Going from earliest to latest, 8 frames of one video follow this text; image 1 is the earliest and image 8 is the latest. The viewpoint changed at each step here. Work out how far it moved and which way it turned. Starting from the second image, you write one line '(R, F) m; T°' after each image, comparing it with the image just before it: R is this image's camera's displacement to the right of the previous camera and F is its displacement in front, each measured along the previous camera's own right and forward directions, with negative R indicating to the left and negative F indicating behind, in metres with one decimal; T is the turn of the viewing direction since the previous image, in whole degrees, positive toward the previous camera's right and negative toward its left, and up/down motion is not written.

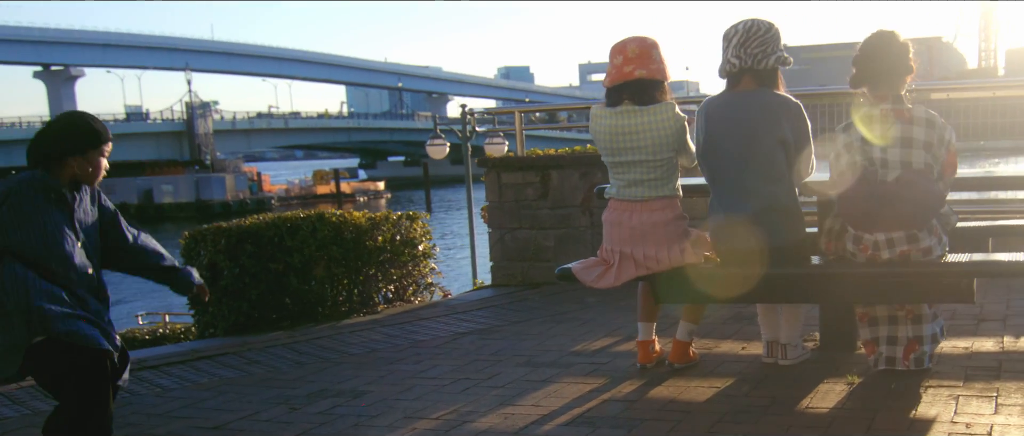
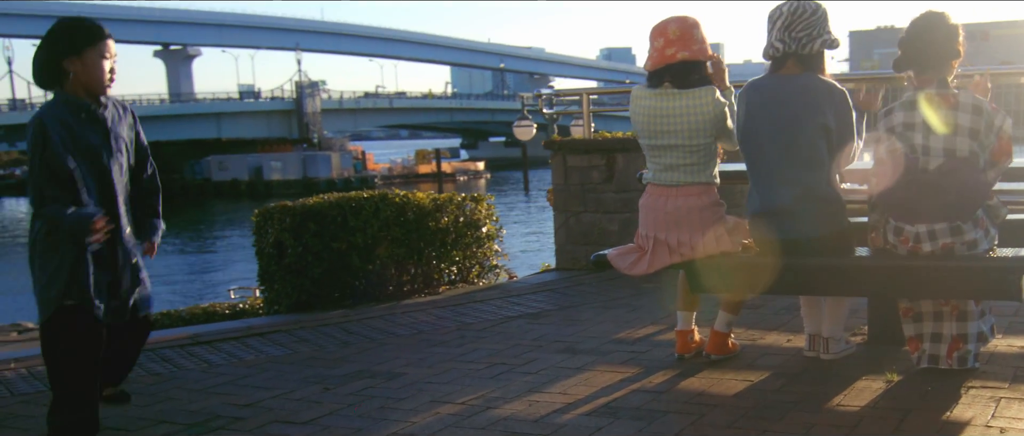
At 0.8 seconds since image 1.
(+0.4, 0.0) m; -8°
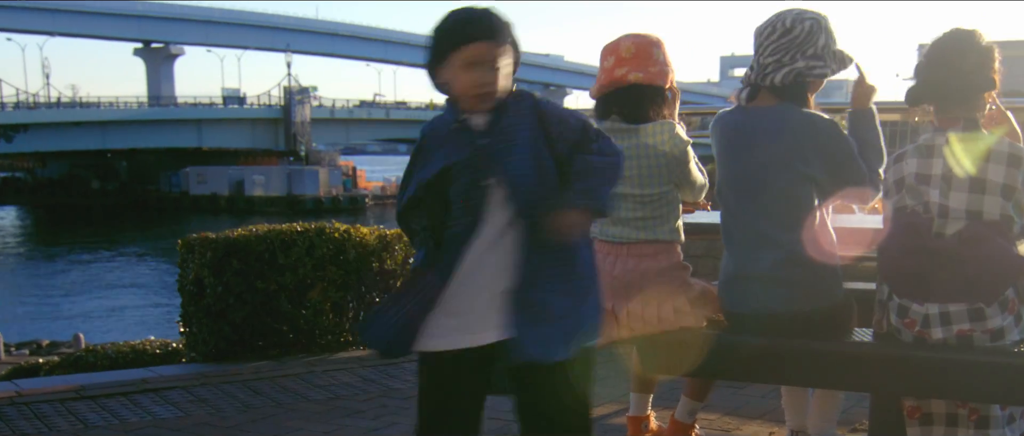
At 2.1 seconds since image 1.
(+0.3, +0.7) m; -1°
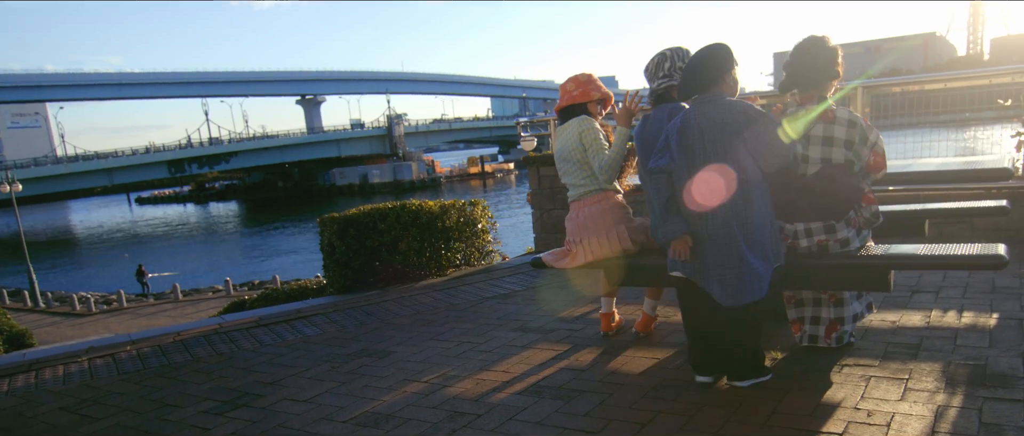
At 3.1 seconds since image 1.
(+0.3, -1.3) m; -5°
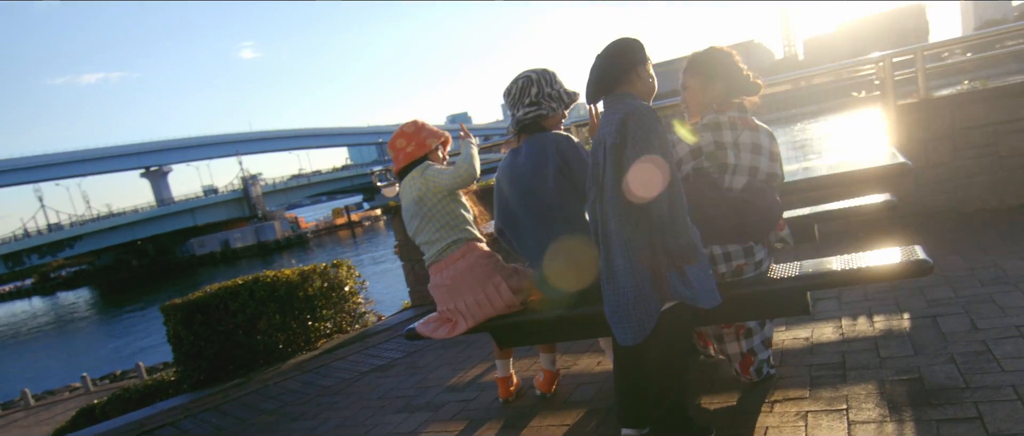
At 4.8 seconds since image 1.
(+0.1, +0.6) m; +9°
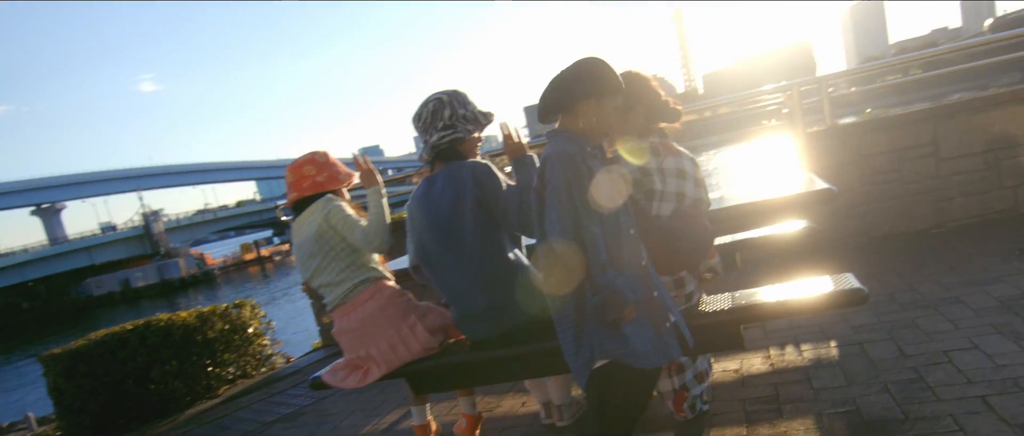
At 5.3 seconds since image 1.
(0.0, +0.3) m; +6°
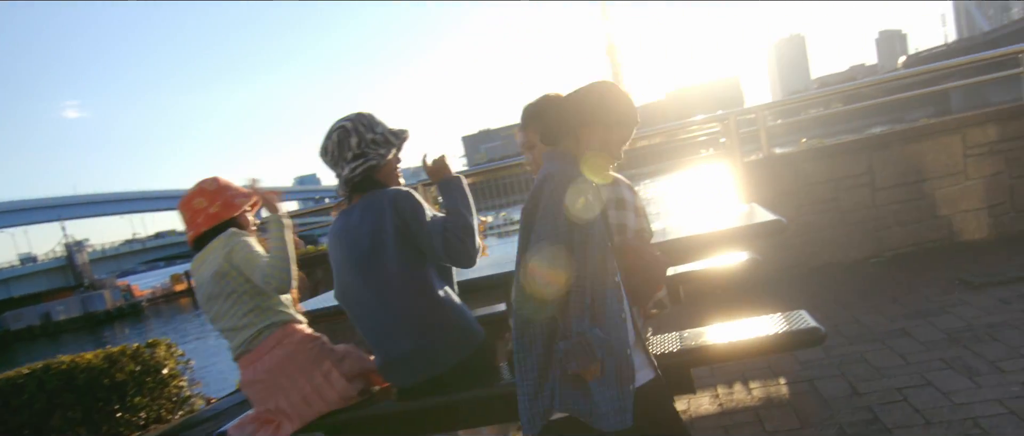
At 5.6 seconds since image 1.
(0.0, +0.3) m; +4°
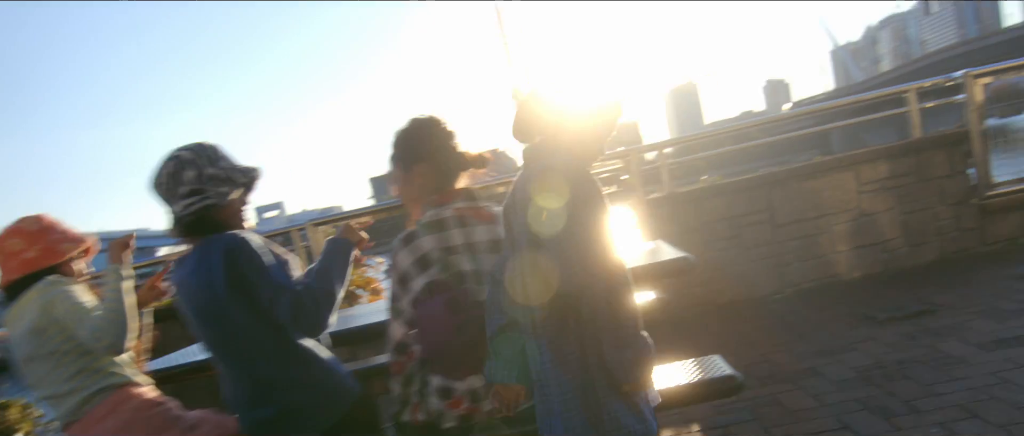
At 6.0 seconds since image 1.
(+0.1, +0.3) m; +7°
